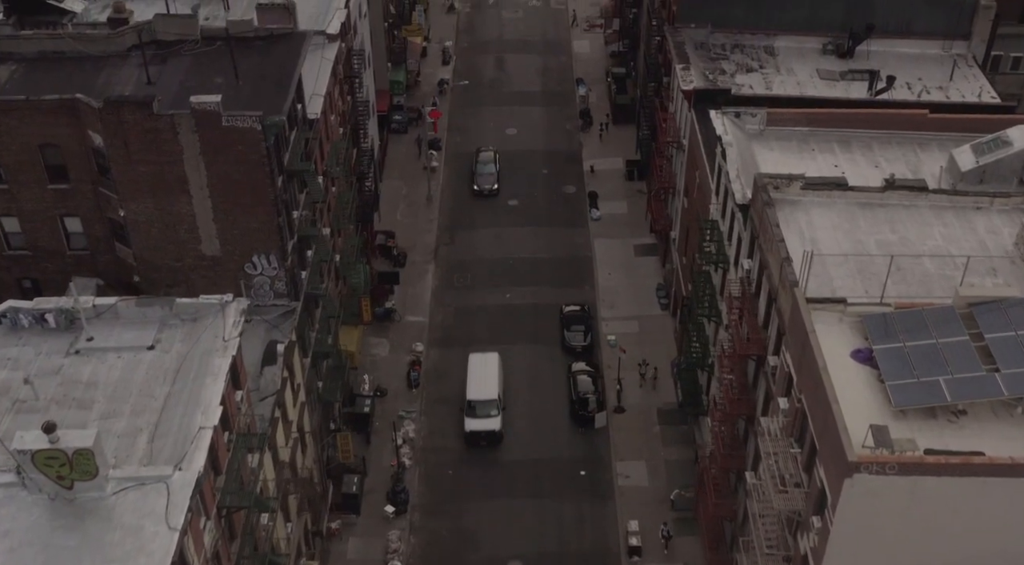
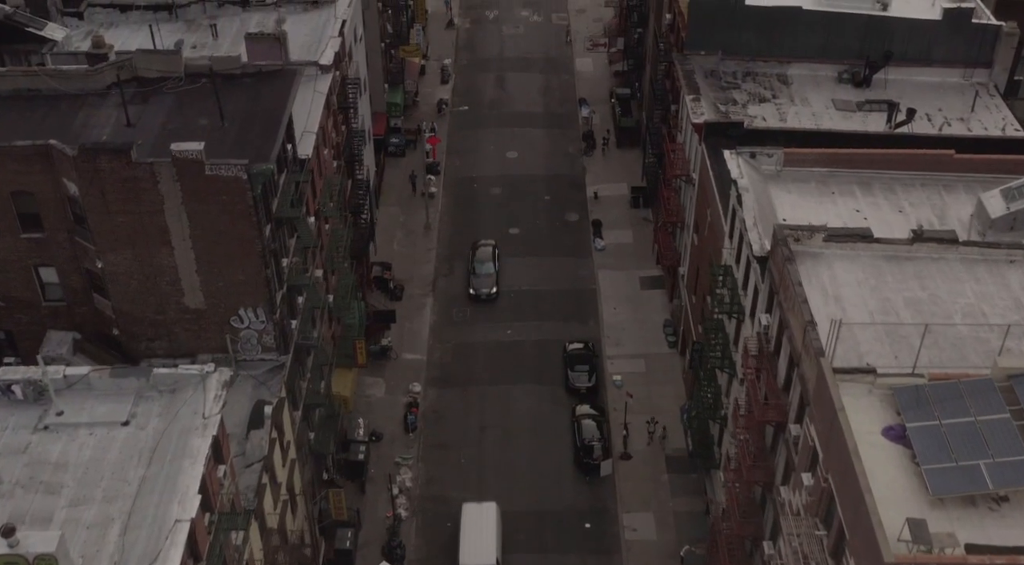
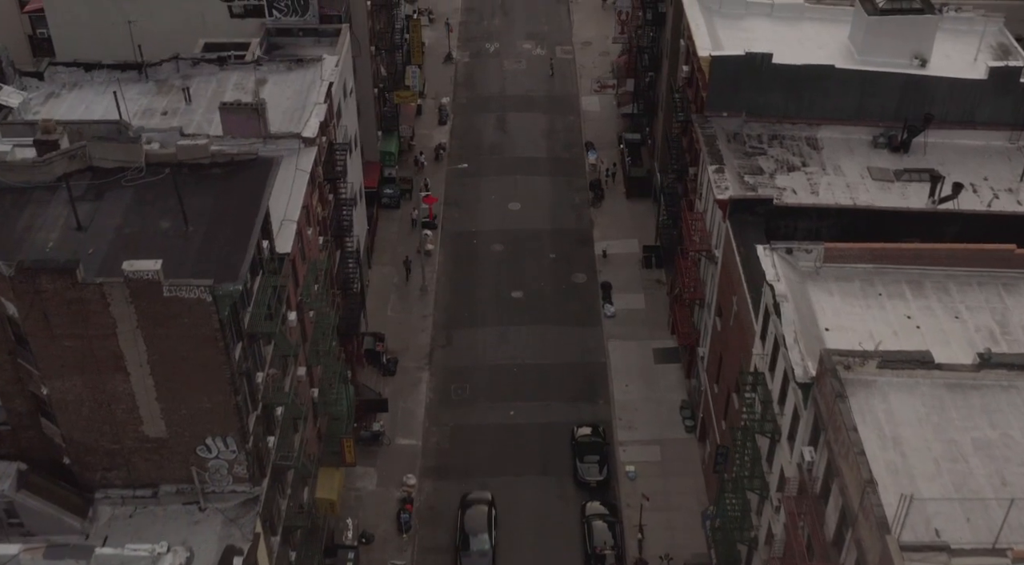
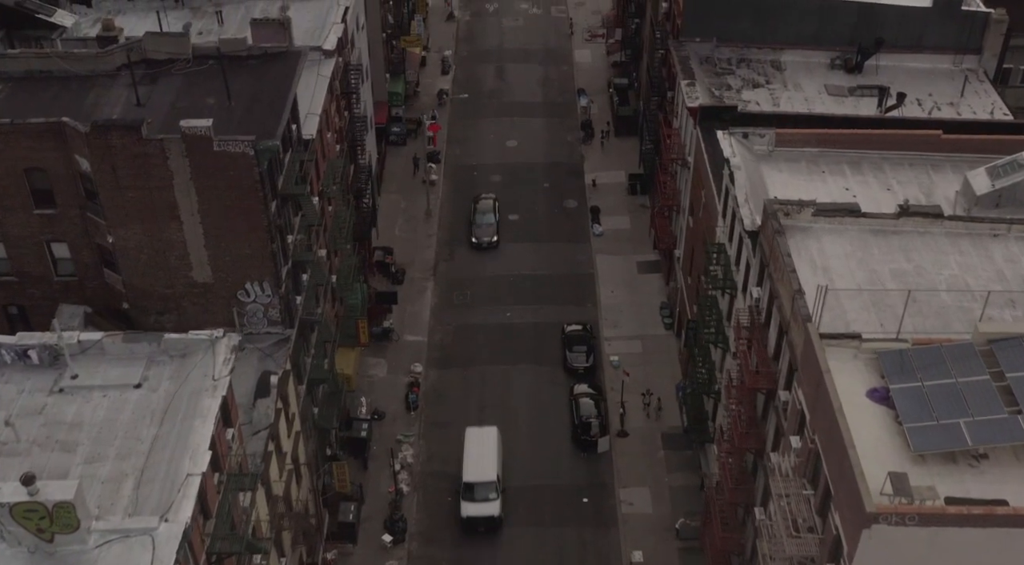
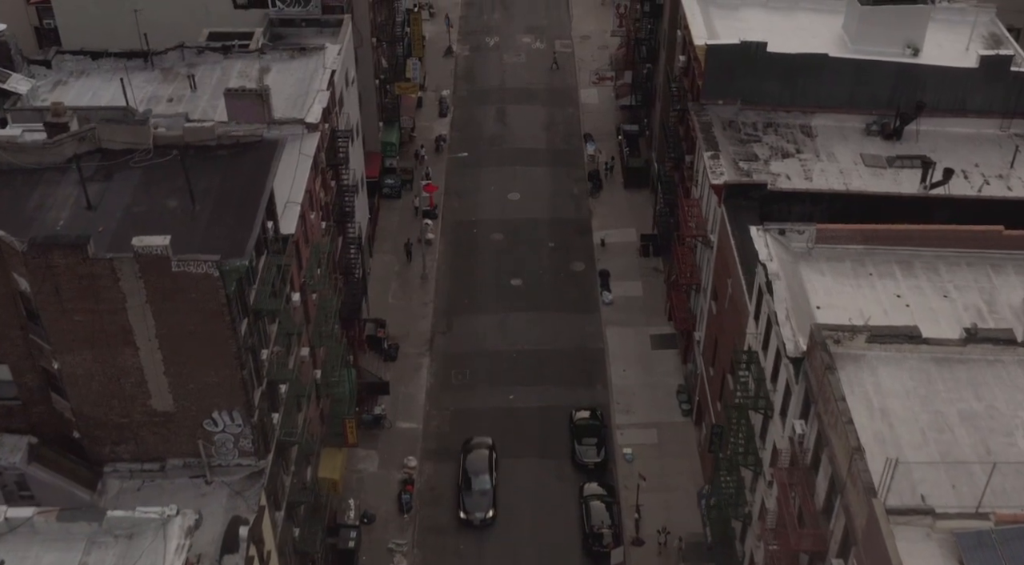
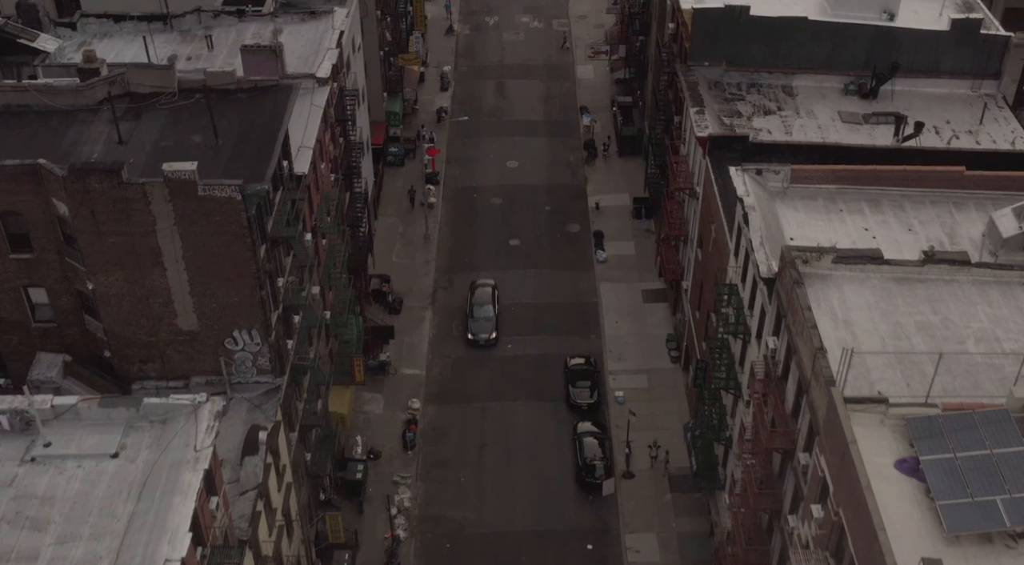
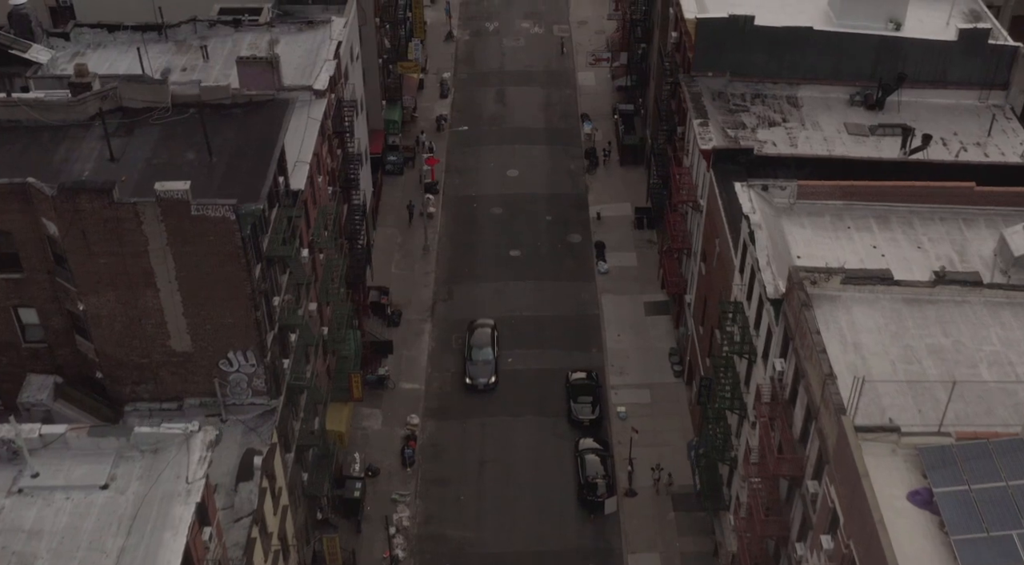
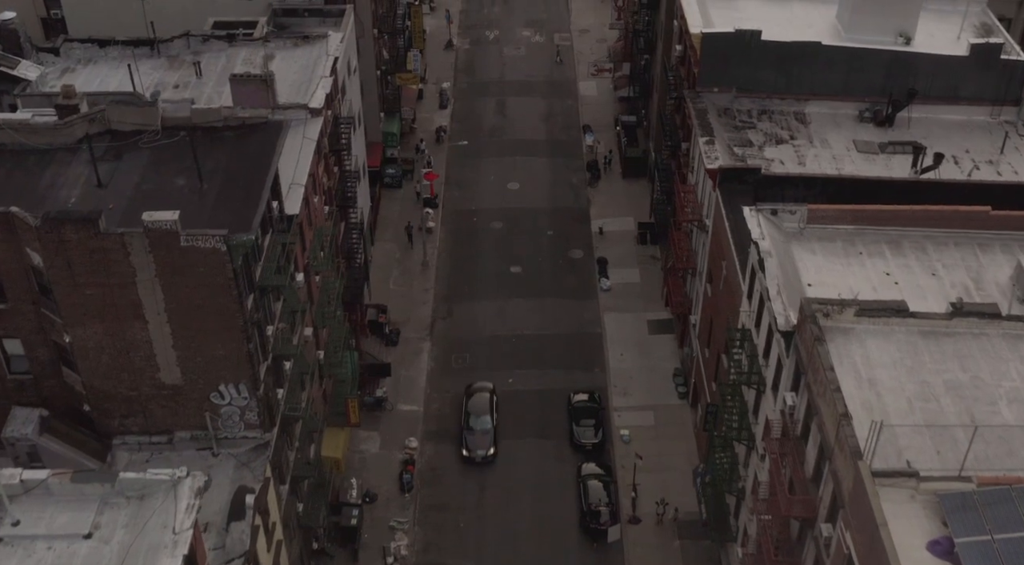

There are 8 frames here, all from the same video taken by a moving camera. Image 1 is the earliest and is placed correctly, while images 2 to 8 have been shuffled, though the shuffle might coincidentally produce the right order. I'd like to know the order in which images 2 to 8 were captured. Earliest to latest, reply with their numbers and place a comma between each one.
4, 2, 6, 7, 8, 5, 3
